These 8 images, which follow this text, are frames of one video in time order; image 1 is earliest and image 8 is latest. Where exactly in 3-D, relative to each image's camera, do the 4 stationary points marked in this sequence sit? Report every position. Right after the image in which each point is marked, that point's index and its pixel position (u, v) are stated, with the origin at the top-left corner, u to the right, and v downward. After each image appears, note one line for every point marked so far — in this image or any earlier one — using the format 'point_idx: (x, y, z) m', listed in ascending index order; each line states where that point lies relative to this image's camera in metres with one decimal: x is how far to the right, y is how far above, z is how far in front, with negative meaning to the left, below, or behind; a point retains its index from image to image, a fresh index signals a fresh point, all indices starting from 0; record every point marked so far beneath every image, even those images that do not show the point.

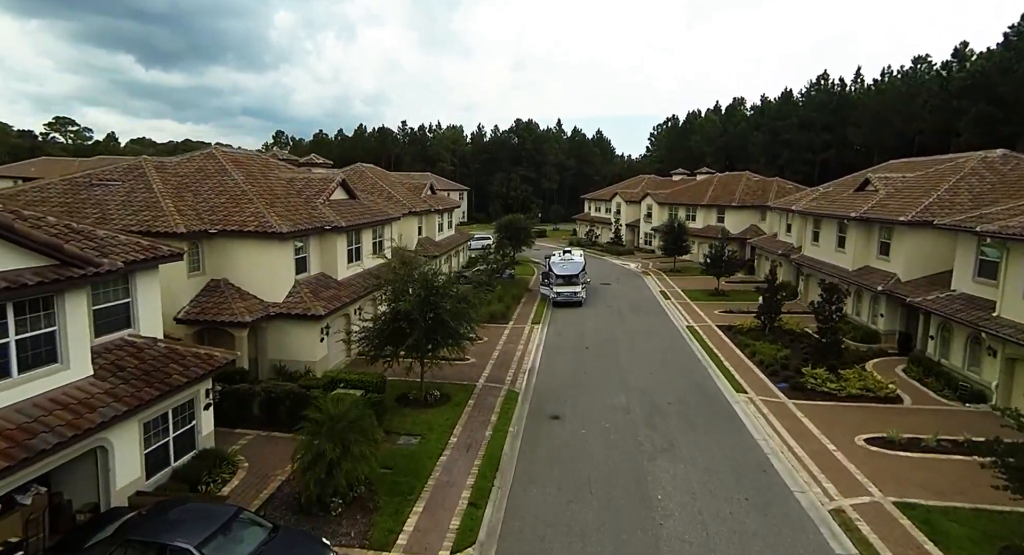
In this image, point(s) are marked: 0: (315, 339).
0: (-6.5, -2.1, +18.7) m
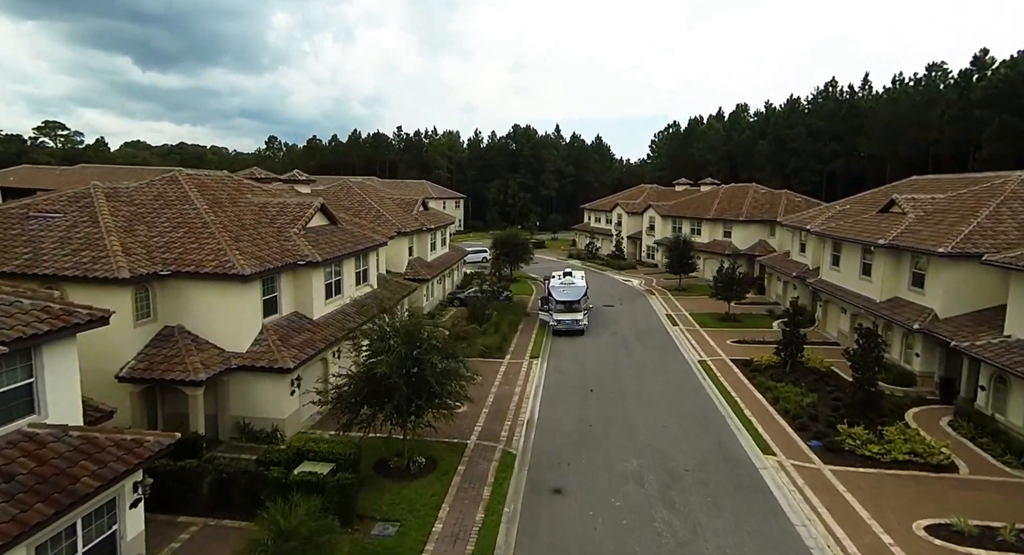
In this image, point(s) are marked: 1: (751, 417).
0: (-6.6, -3.4, +16.4) m
1: (+8.1, -4.7, +19.1) m
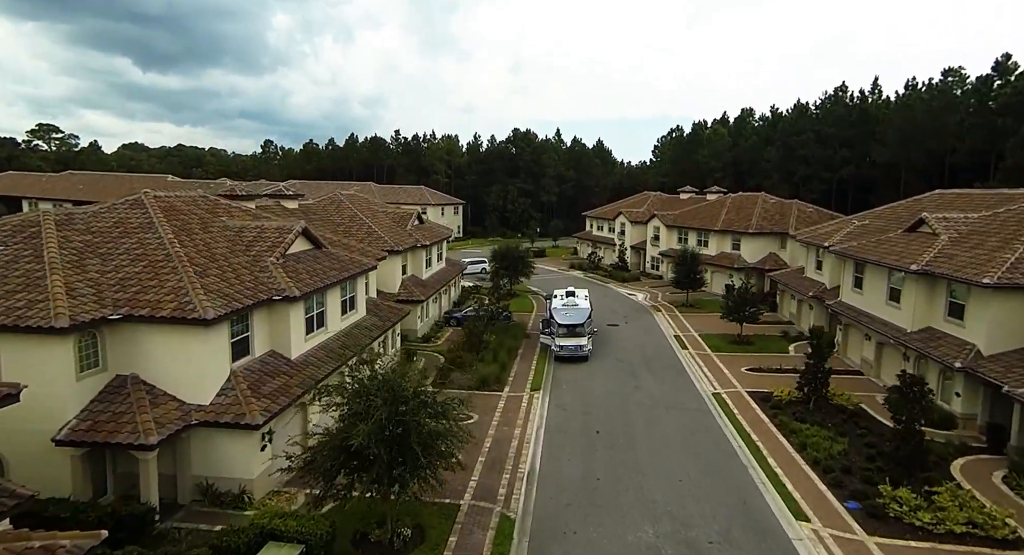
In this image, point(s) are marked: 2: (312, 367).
0: (-6.6, -4.5, +14.5) m
1: (+8.0, -5.8, +17.1) m
2: (-6.4, -2.8, +18.0) m
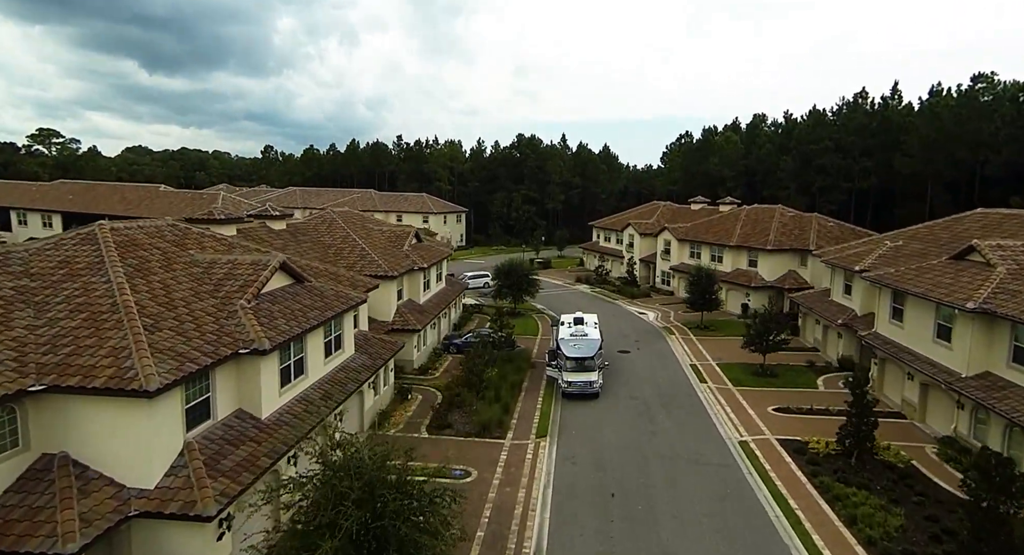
0: (-6.6, -5.7, +12.1) m
1: (+8.1, -7.1, +14.7) m
2: (-6.3, -4.1, +15.6) m
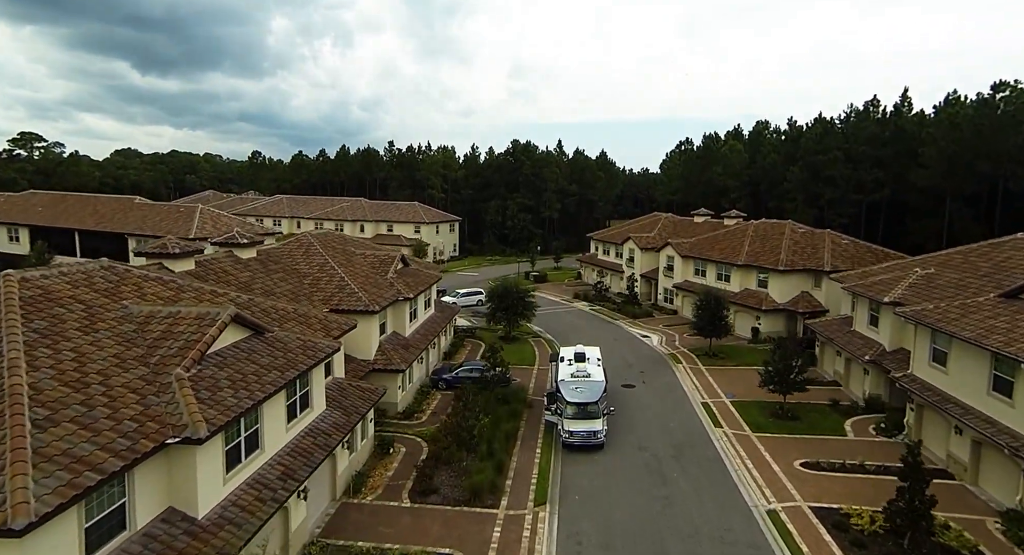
0: (-6.7, -7.2, +9.2) m
1: (+8.0, -8.6, +11.9) m
2: (-6.4, -5.6, +12.7) m
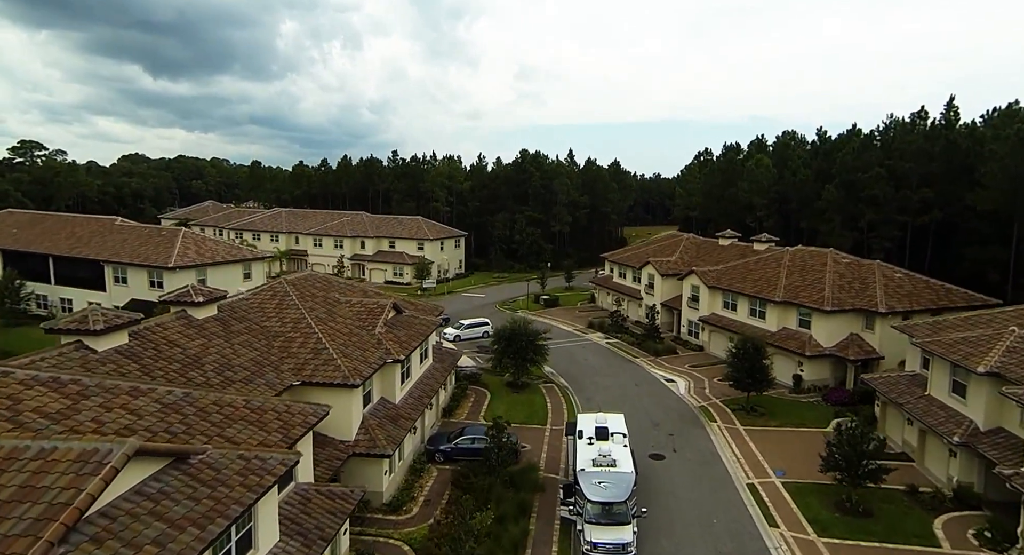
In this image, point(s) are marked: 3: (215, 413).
0: (-6.6, -9.6, +4.8) m
1: (+8.2, -11.0, +7.2) m
2: (-6.2, -8.0, +8.3) m
3: (-8.0, -3.7, +15.3) m
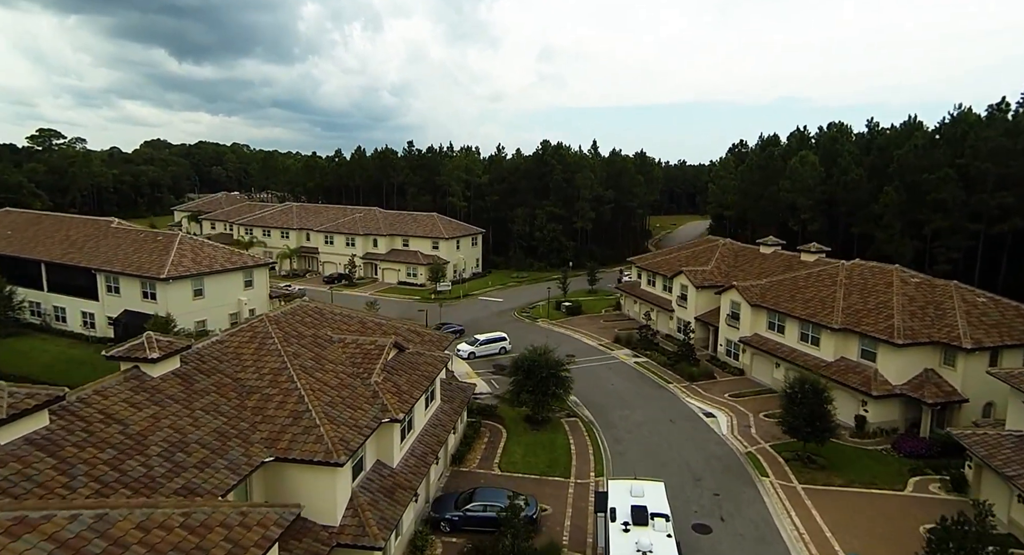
0: (-6.6, -11.7, +1.1) m
1: (+8.2, -13.0, +3.1) m
2: (-6.1, -10.0, +4.6) m
3: (-7.6, -5.4, +11.5) m
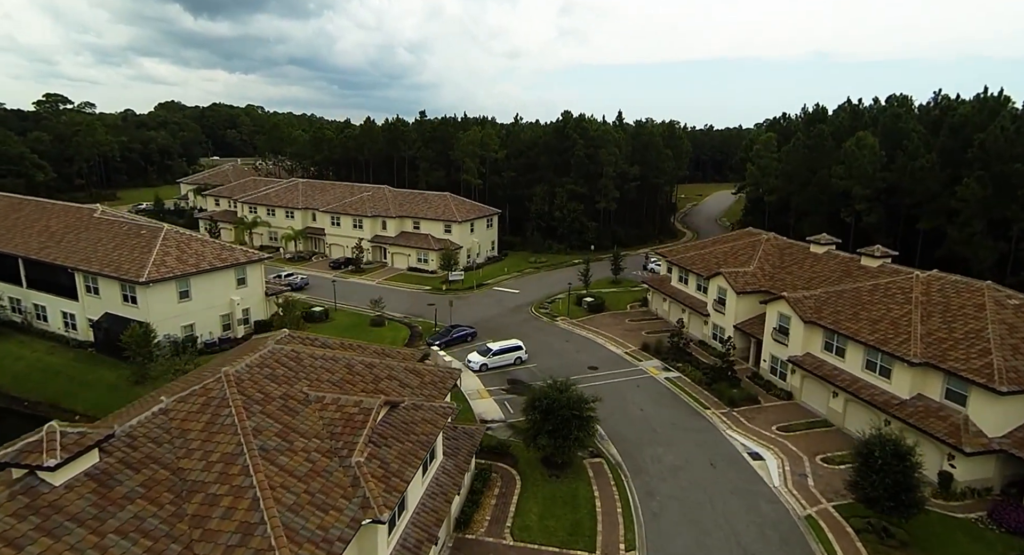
0: (-6.8, -14.7, -2.6) m
1: (+8.1, -16.1, -1.0) m
2: (-6.2, -12.8, +0.7) m
3: (-7.5, -7.8, +7.3) m
